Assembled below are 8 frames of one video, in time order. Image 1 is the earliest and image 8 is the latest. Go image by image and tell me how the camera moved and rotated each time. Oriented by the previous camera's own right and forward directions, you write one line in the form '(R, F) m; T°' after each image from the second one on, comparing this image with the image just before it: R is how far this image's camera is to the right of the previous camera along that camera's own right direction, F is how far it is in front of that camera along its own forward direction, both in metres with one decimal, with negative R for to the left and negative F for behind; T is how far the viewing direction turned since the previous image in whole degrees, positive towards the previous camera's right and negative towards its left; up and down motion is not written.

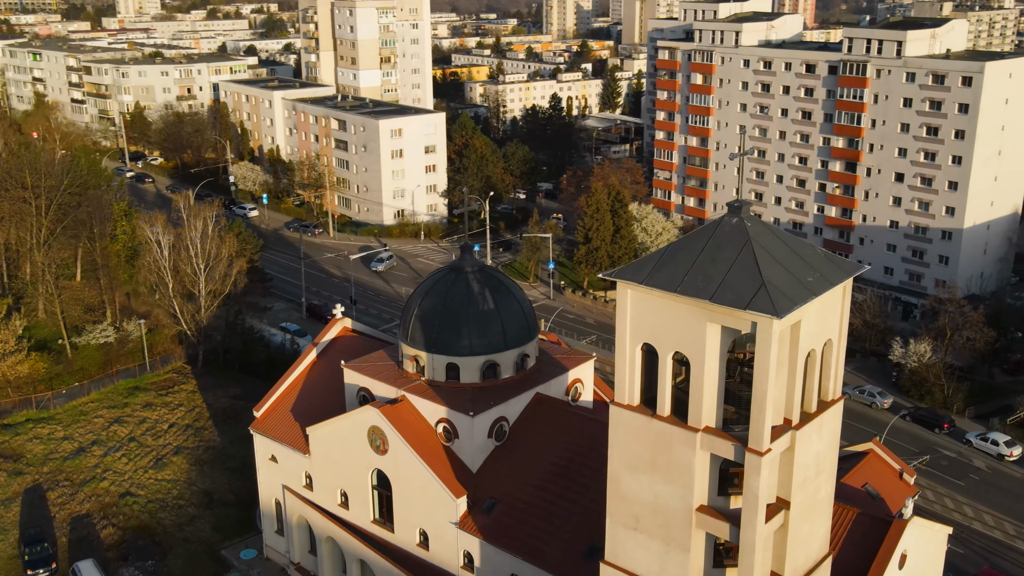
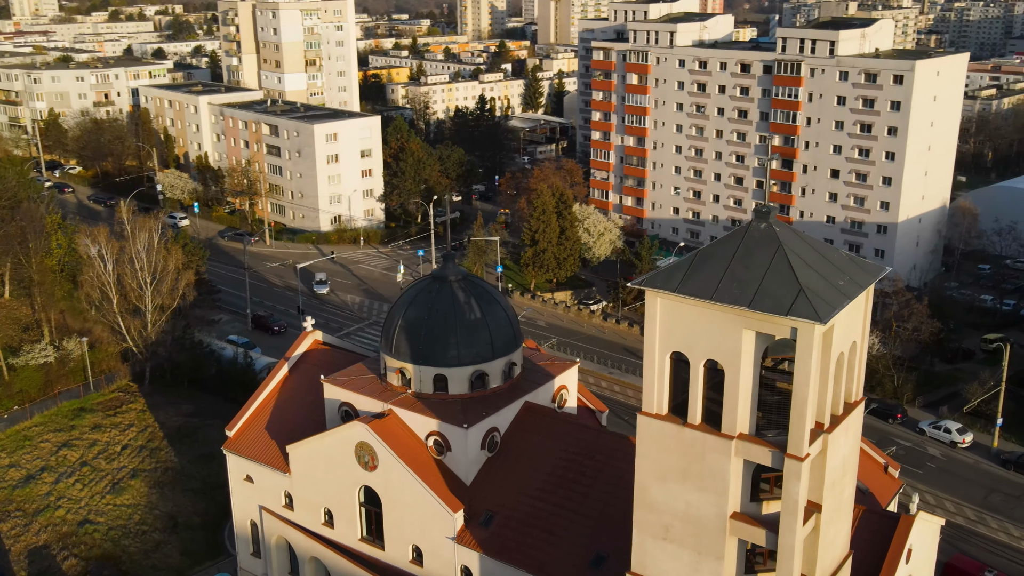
(-2.0, +0.5) m; +5°
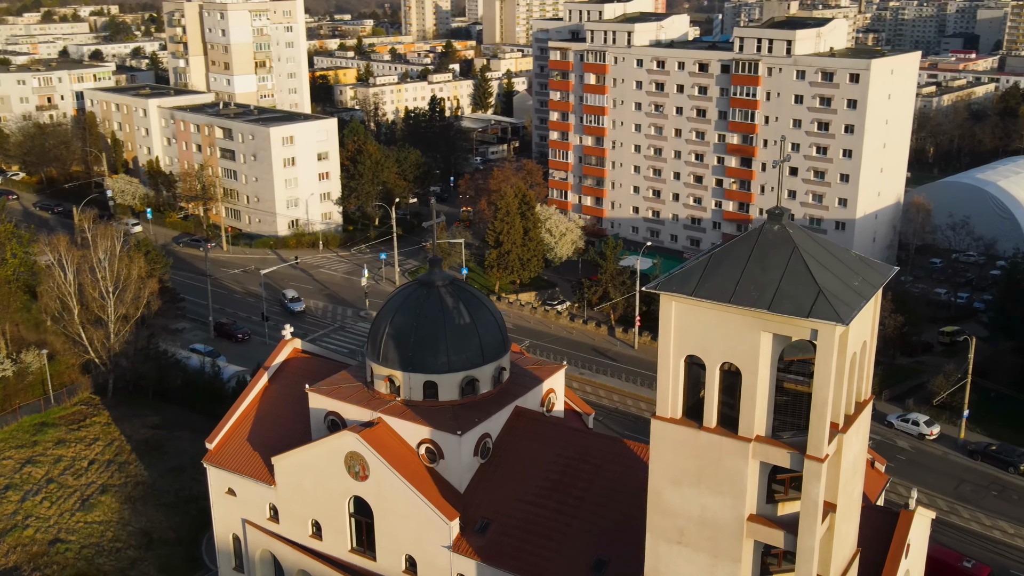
(-1.2, +0.3) m; +3°
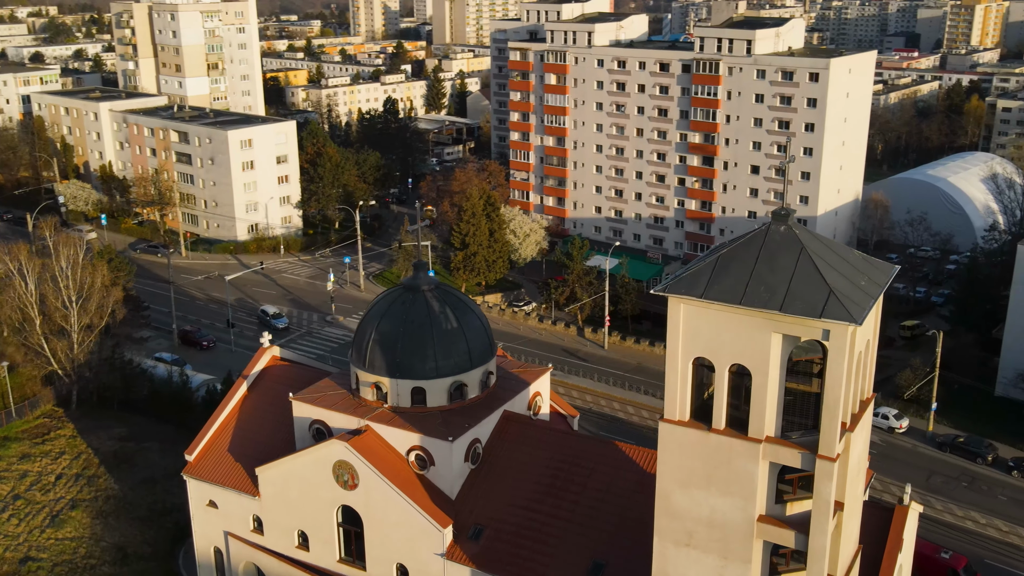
(-1.0, +0.2) m; +3°
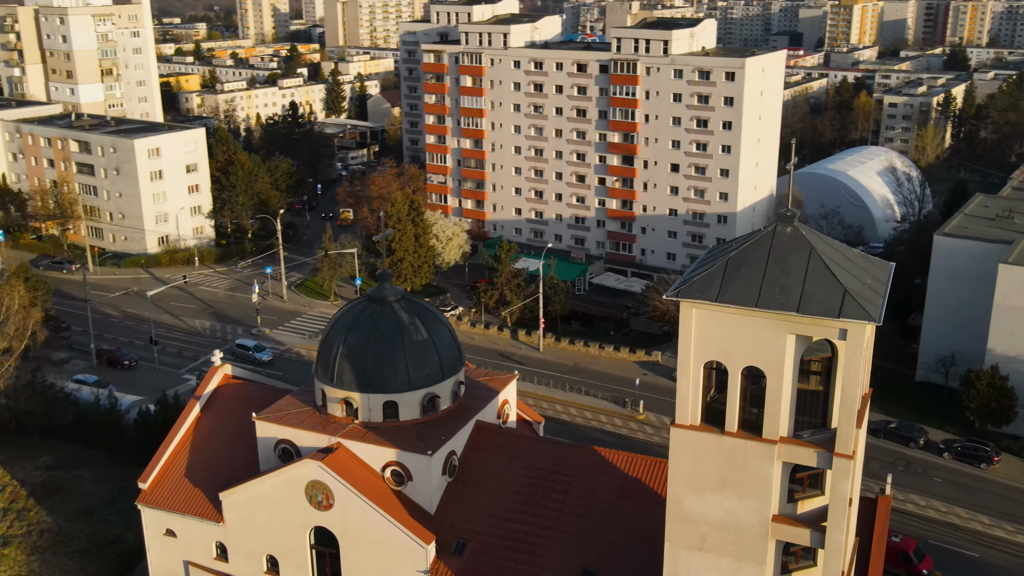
(-2.0, +0.5) m; +6°
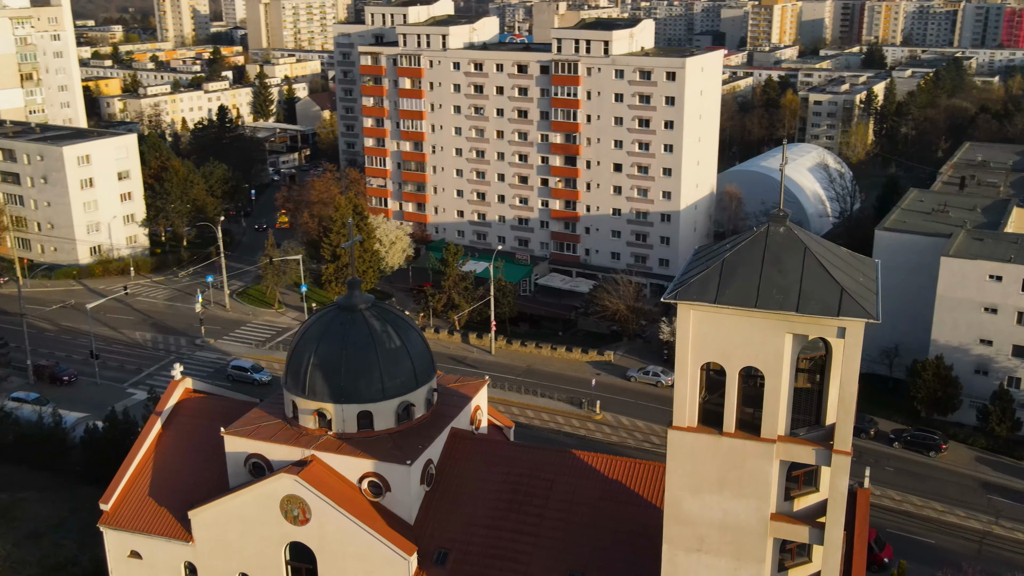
(-1.2, +0.3) m; +4°
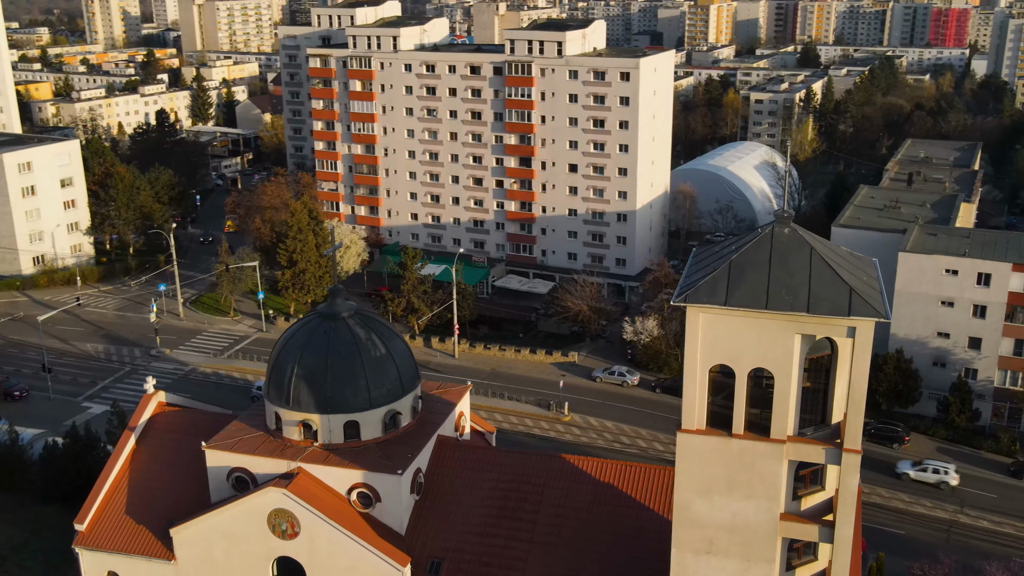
(-1.2, +0.3) m; +4°
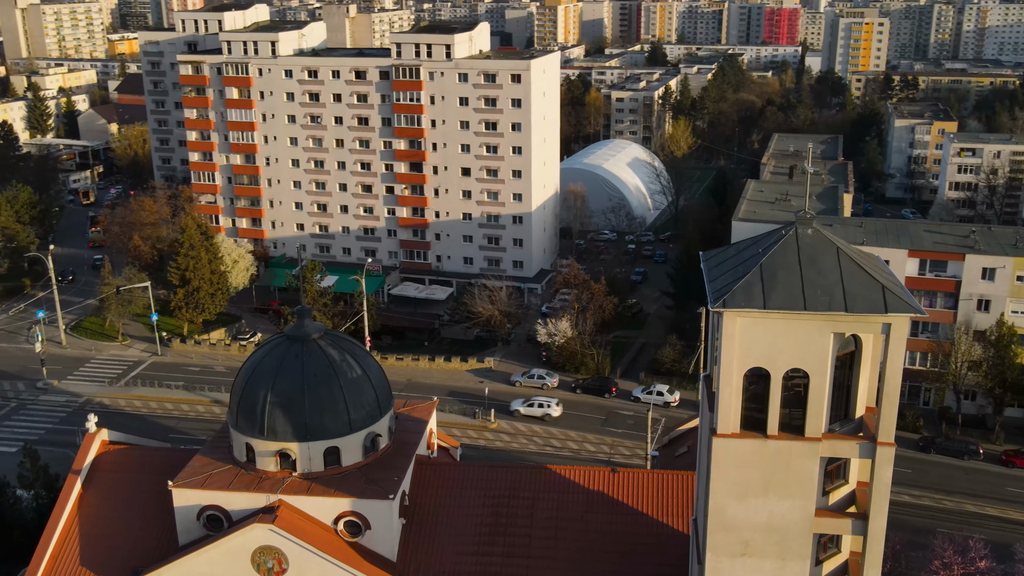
(-3.2, +0.8) m; +9°
